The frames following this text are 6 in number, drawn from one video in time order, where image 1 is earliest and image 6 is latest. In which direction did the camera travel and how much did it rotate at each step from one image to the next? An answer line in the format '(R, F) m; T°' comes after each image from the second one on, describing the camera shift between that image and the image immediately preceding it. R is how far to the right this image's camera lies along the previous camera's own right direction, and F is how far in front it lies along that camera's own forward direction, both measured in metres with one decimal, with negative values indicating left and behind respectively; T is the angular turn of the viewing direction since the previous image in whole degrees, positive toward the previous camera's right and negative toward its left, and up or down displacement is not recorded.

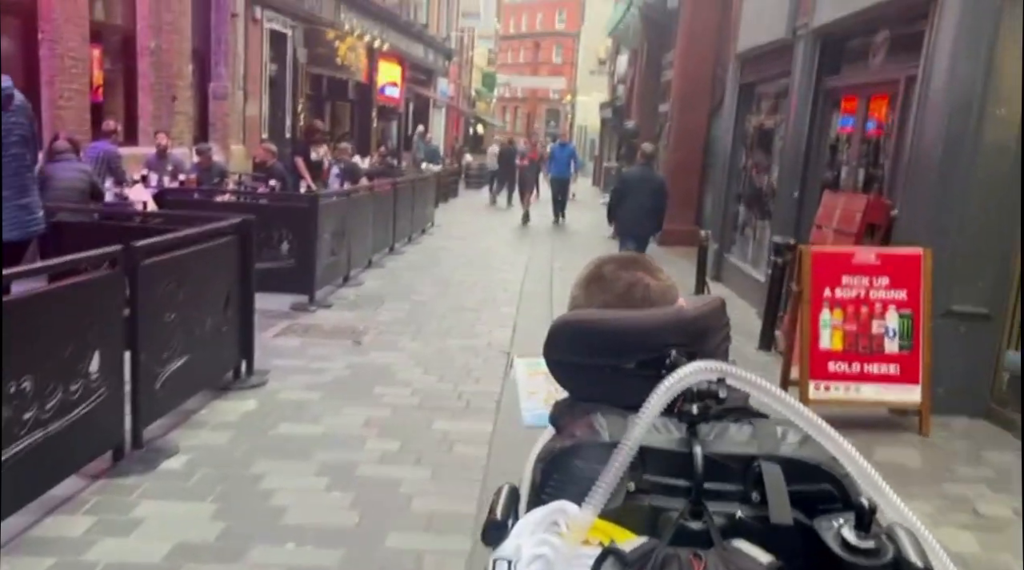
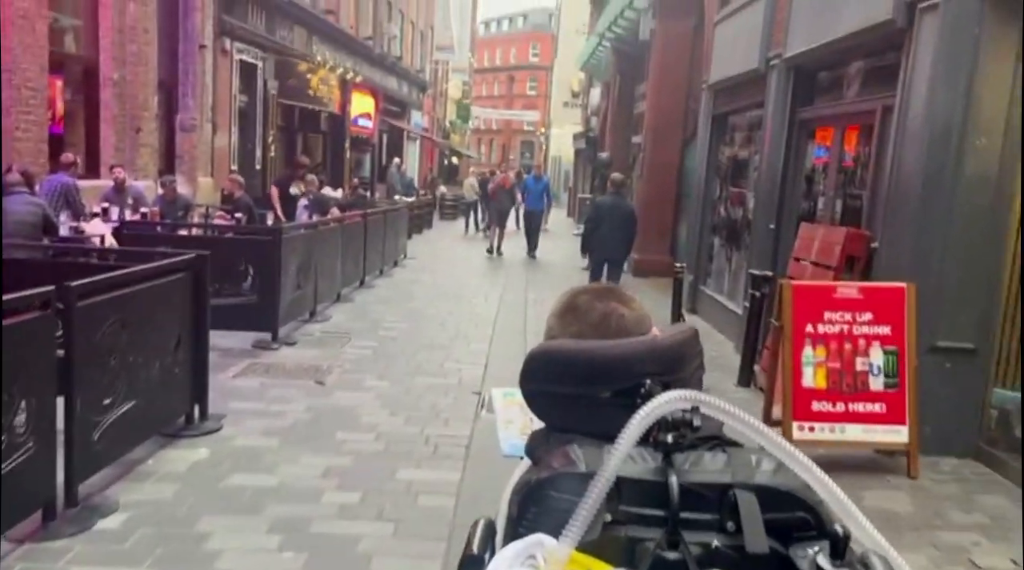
(0.0, +0.2) m; +2°
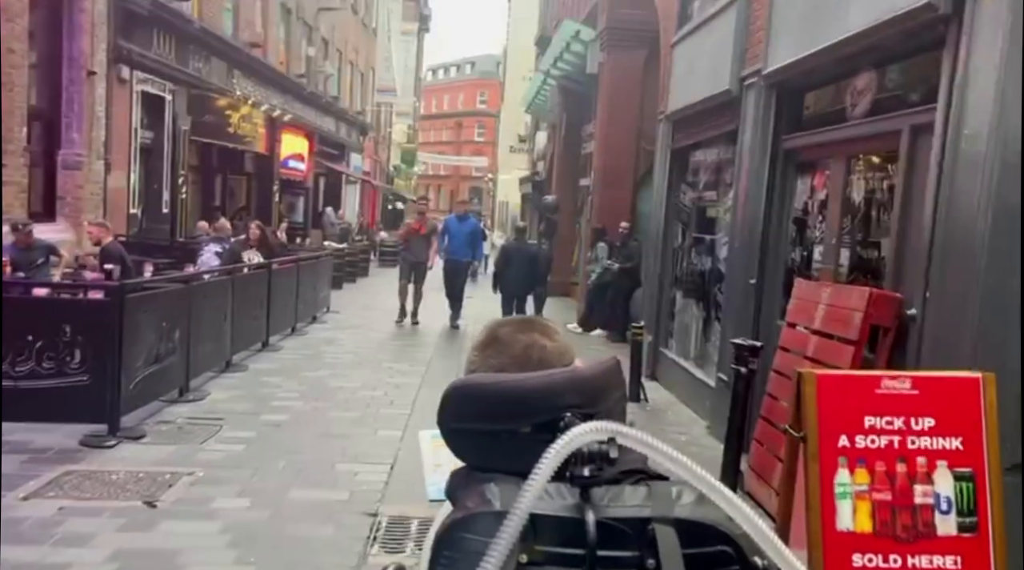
(+0.2, +1.6) m; +3°
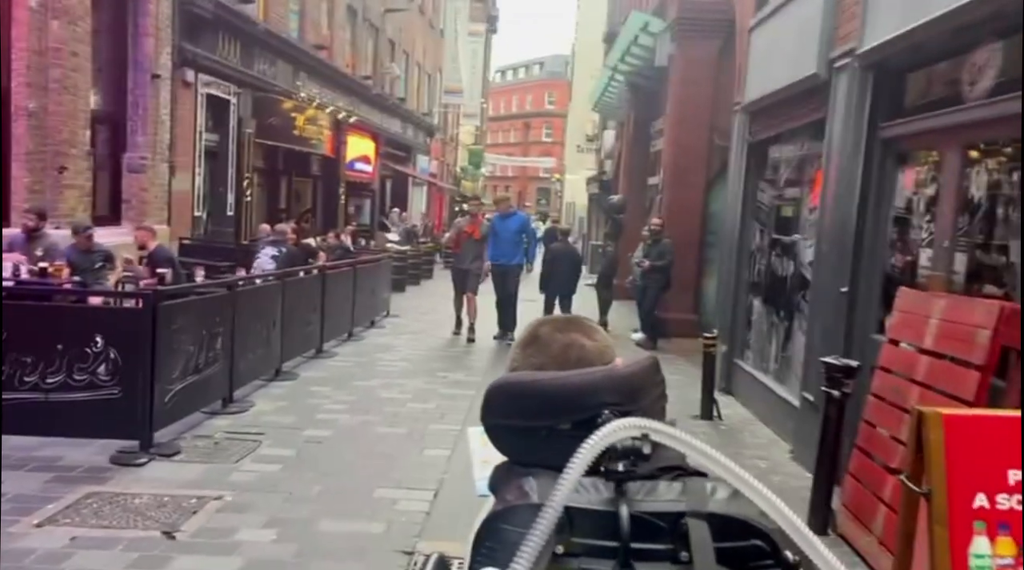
(+0.1, +0.5) m; -5°
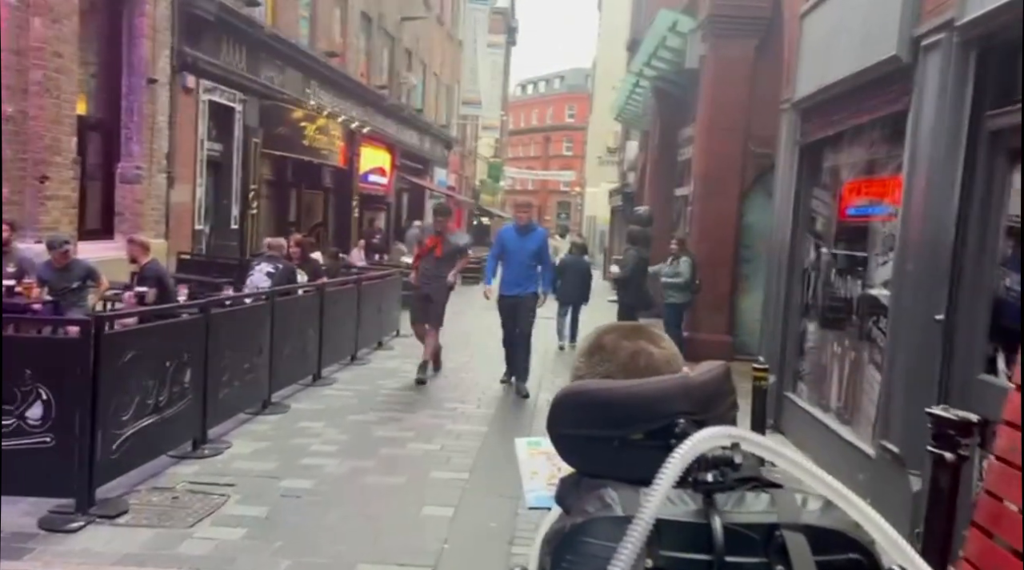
(0.0, +1.0) m; -1°
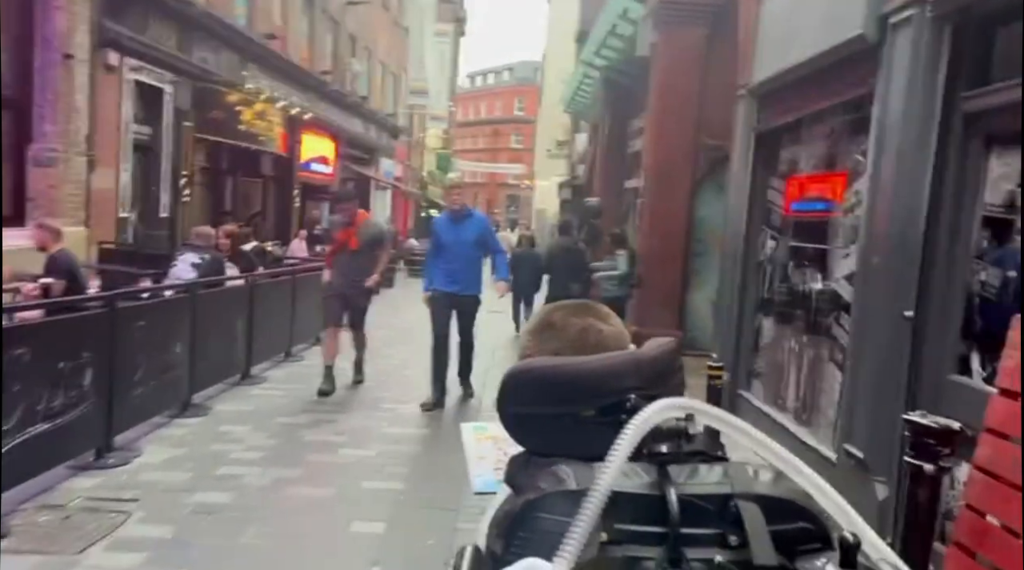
(+0.1, +0.4) m; +3°
